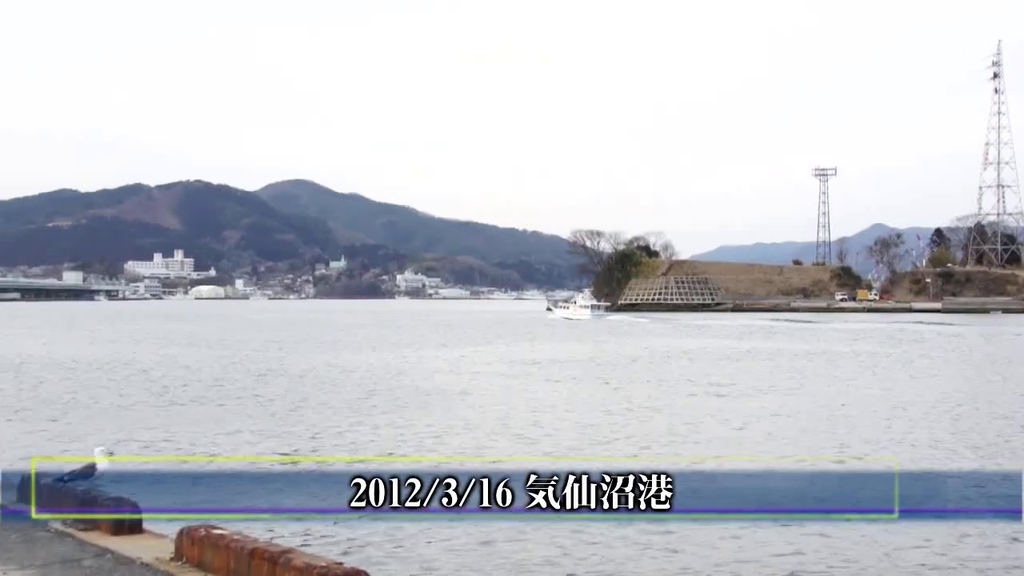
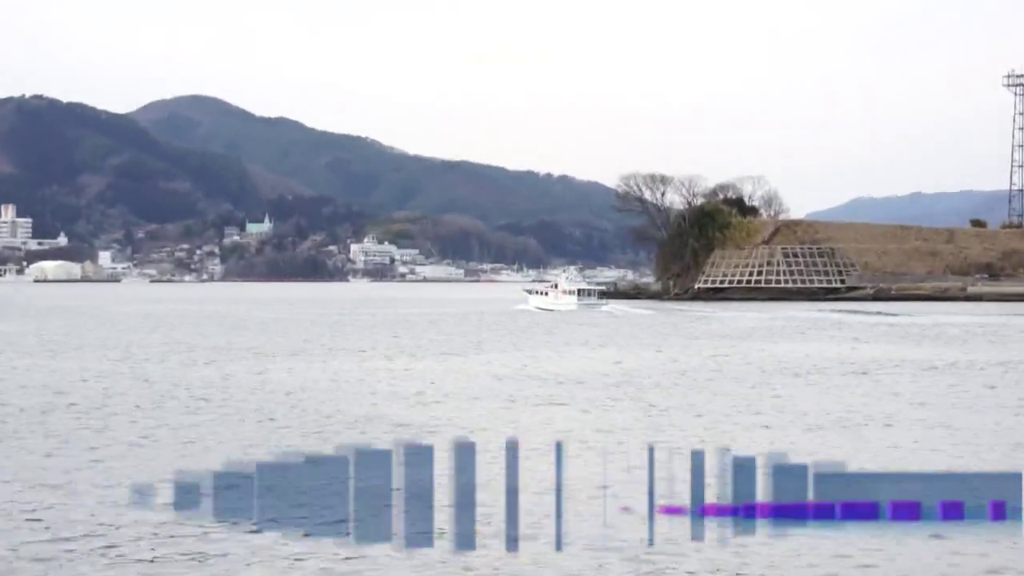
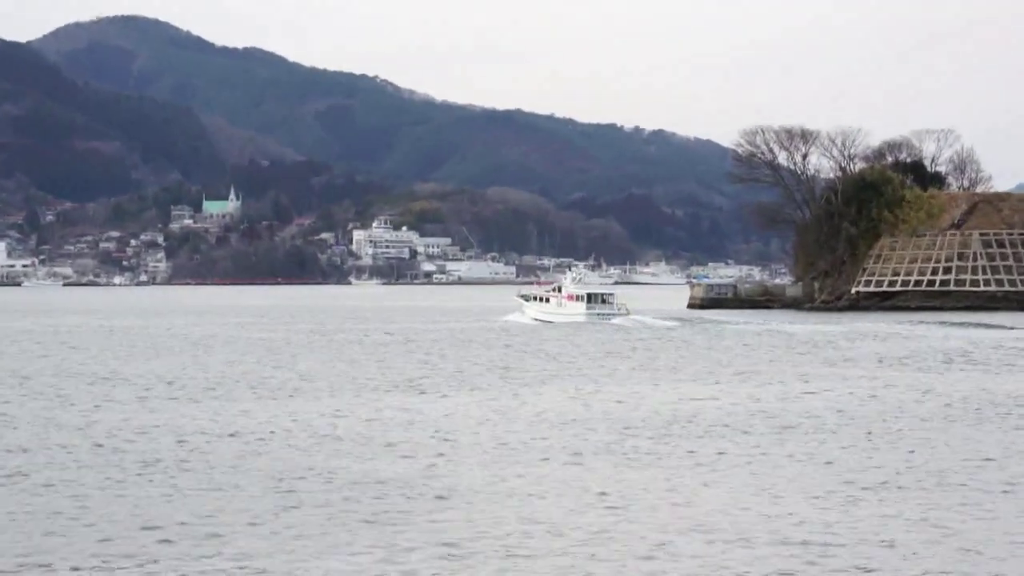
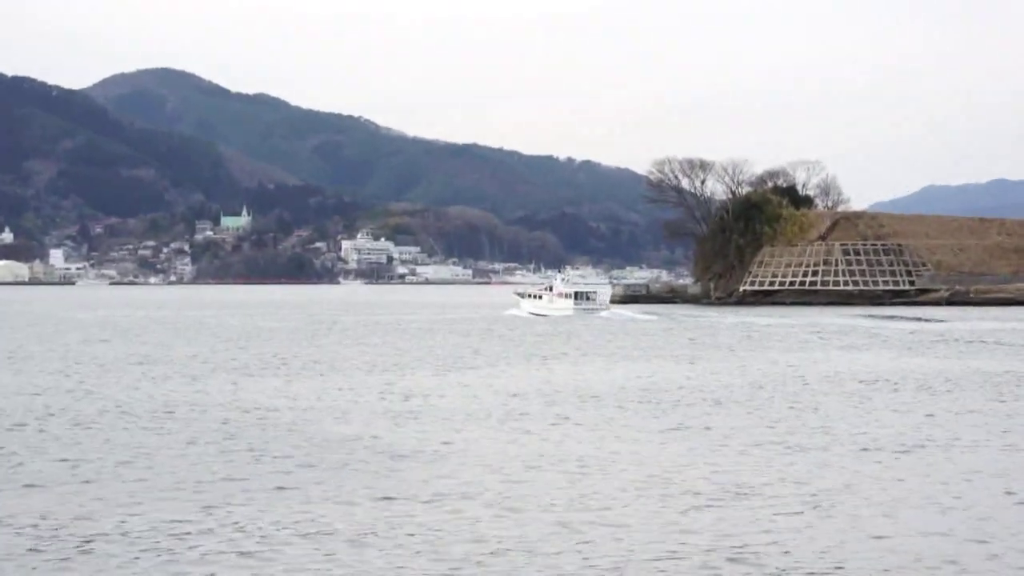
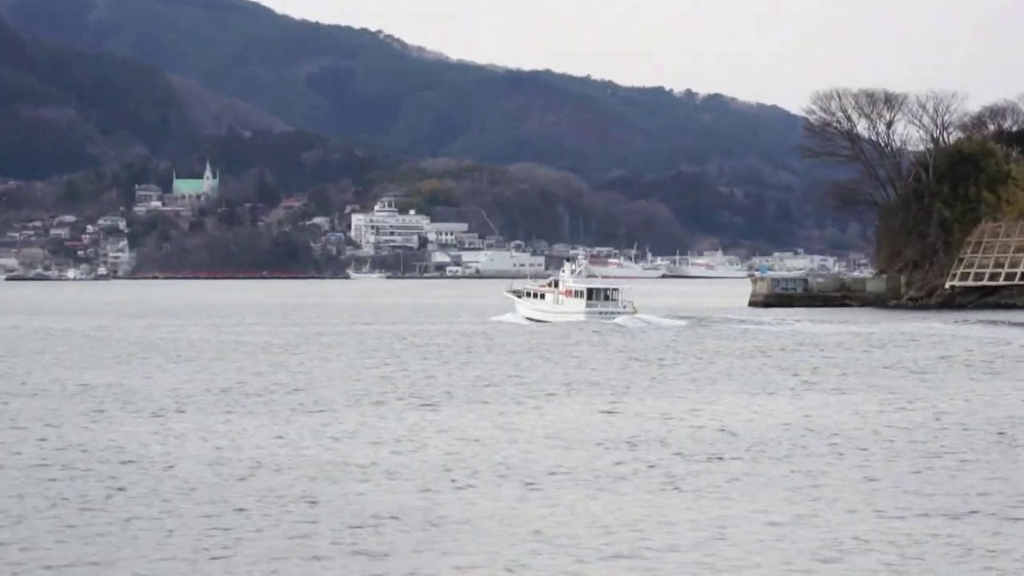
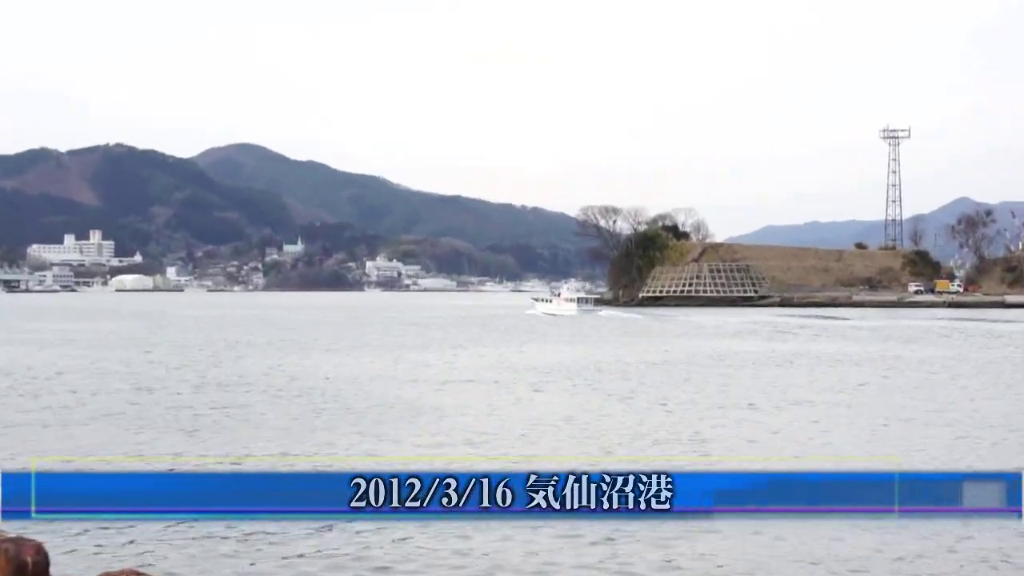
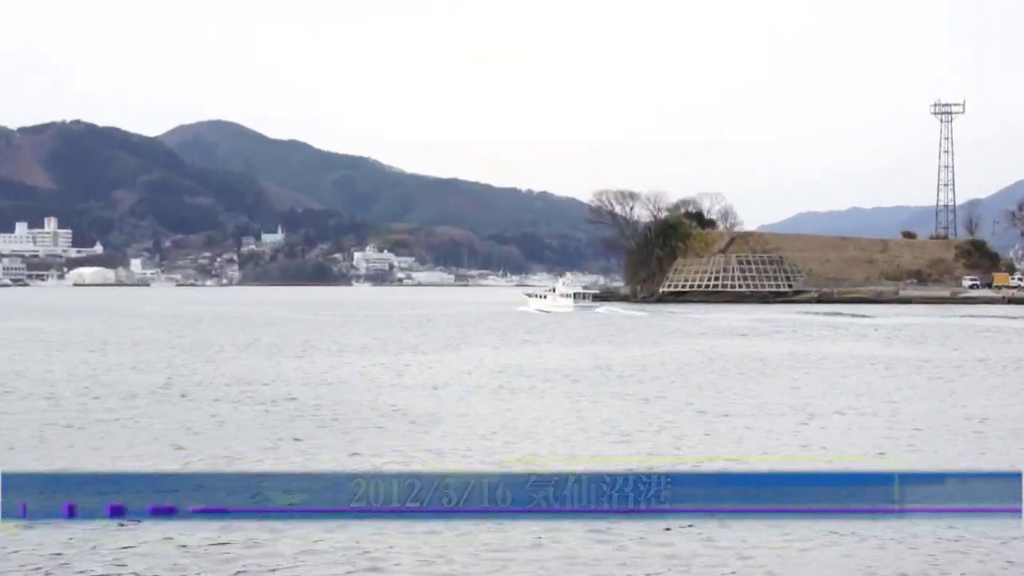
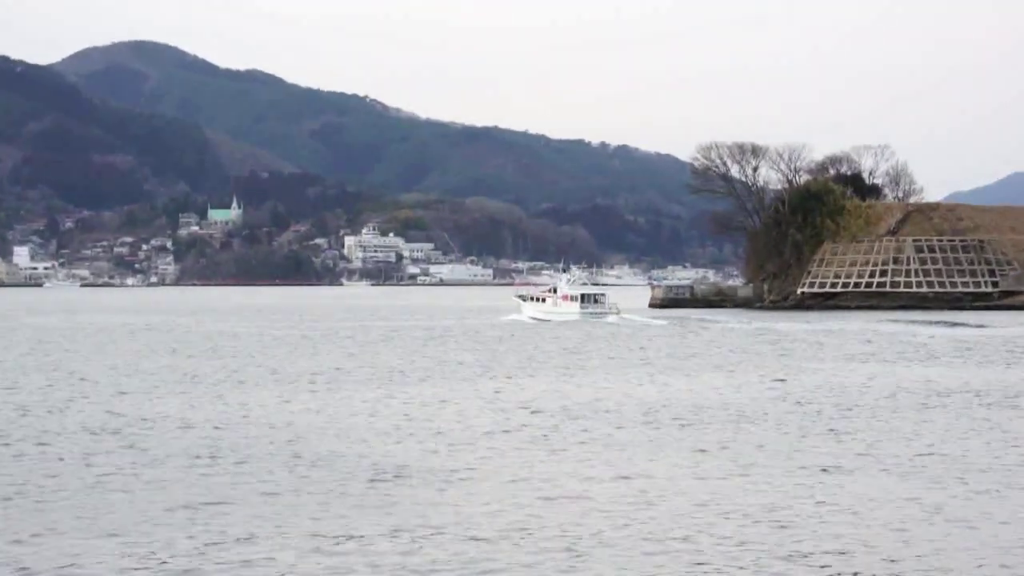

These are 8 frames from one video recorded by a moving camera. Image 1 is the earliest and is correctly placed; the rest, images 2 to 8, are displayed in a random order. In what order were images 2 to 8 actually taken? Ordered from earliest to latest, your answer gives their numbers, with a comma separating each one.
6, 7, 2, 4, 8, 3, 5
